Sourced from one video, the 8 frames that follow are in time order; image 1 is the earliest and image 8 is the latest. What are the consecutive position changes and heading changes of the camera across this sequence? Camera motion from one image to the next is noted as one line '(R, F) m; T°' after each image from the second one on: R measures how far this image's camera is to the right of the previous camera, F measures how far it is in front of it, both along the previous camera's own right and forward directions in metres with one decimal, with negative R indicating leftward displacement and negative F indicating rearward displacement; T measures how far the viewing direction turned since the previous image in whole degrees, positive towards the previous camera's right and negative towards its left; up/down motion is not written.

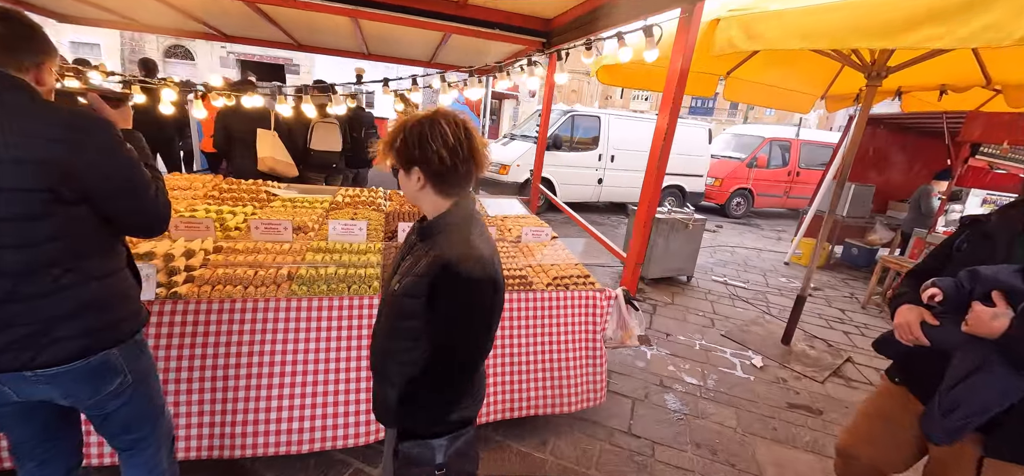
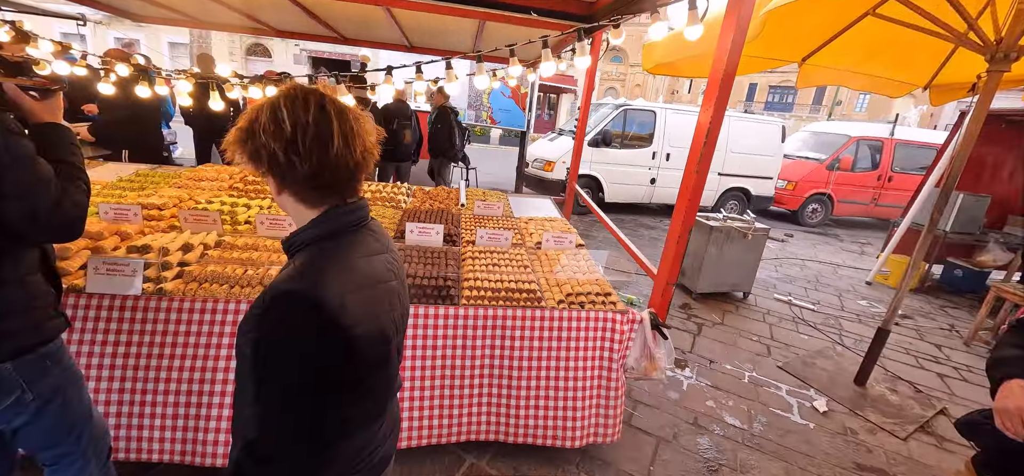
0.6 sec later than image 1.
(+0.3, +0.4) m; -8°
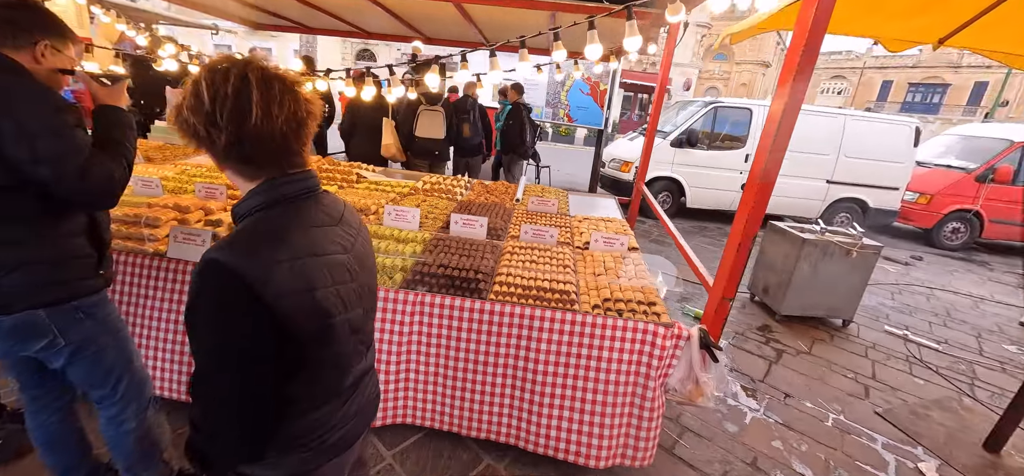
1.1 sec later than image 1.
(+0.3, +0.2) m; -11°
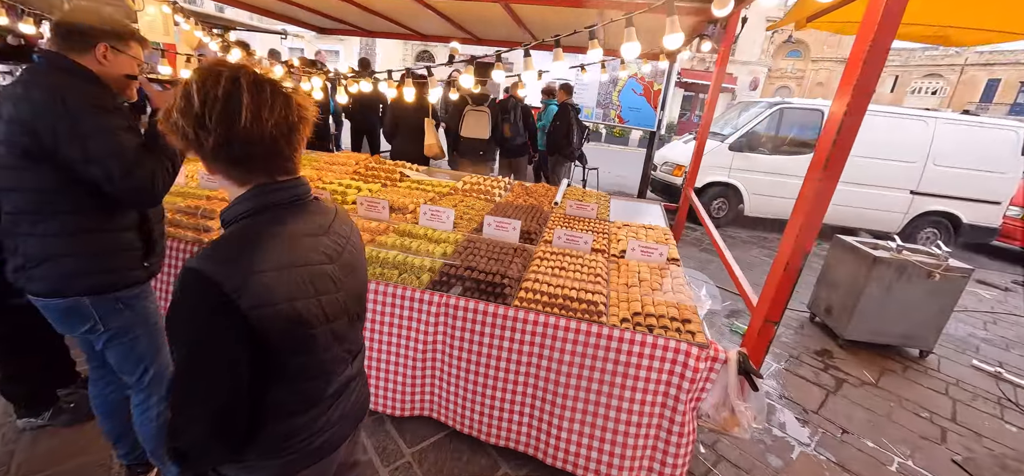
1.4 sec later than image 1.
(+0.1, +0.1) m; -7°
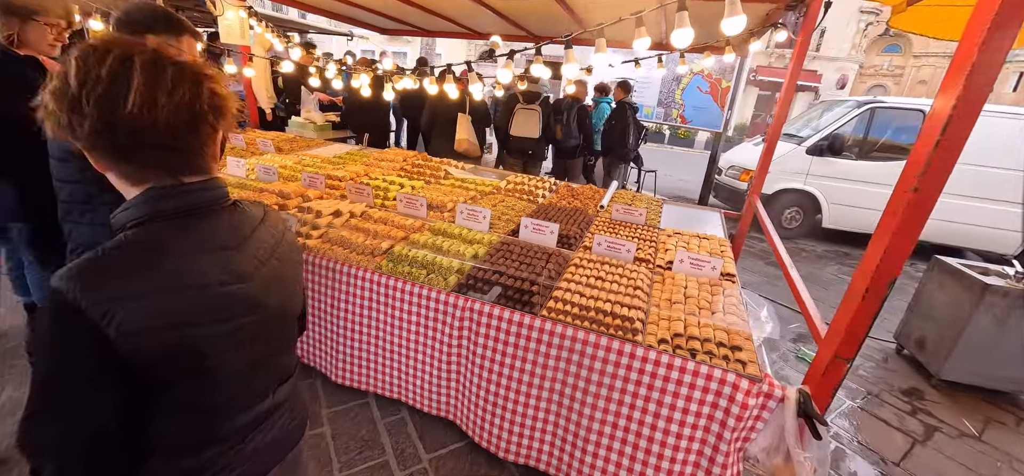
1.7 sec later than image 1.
(+0.1, +0.2) m; -8°
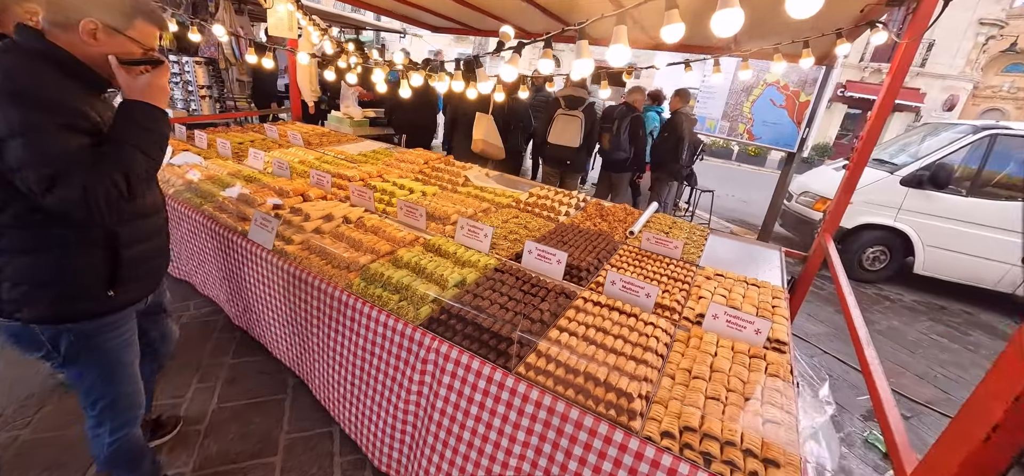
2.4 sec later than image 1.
(+0.3, +0.5) m; -7°
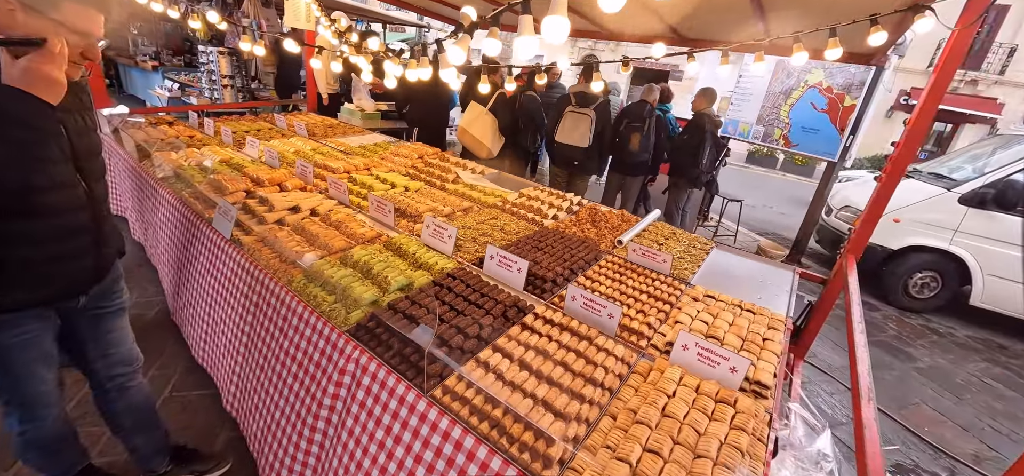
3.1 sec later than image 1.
(+0.4, +0.3) m; -5°
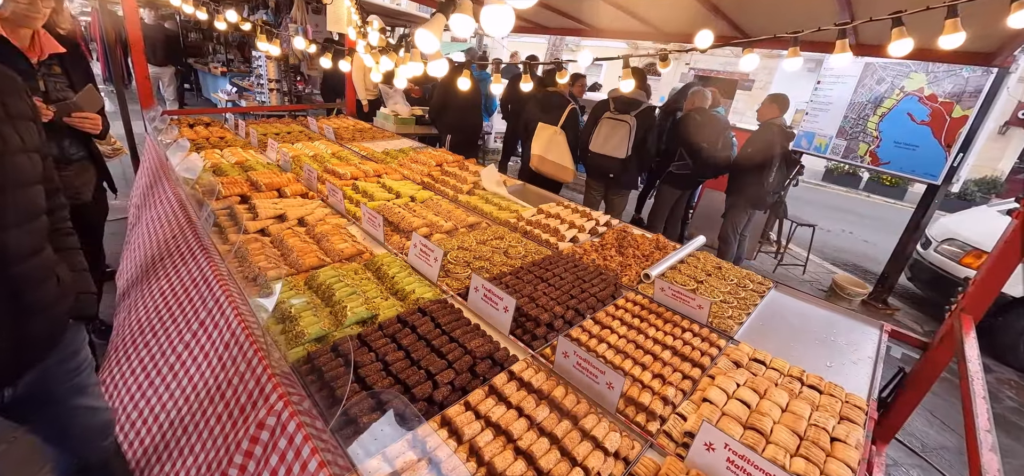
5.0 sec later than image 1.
(+0.3, +0.5) m; -7°
